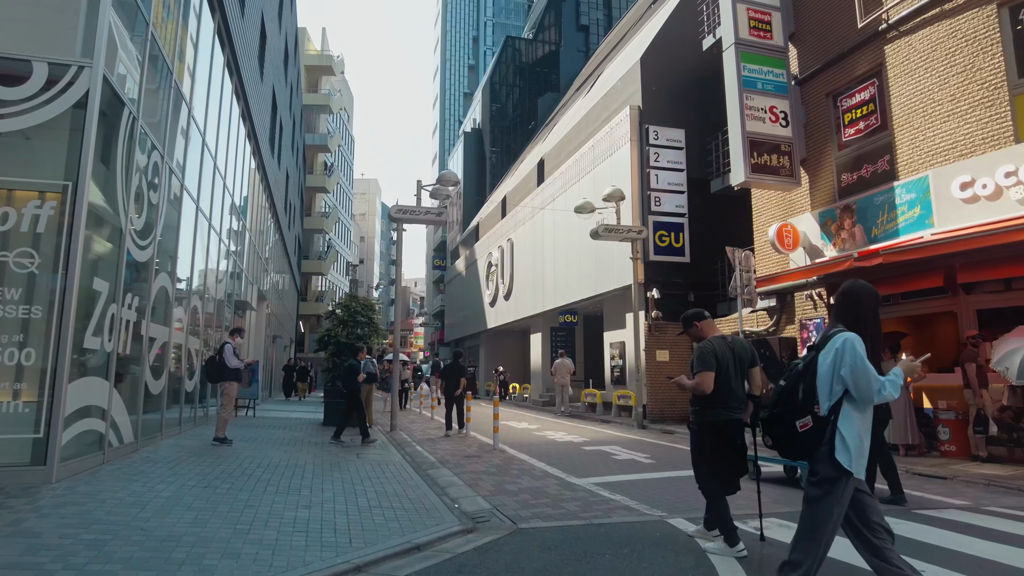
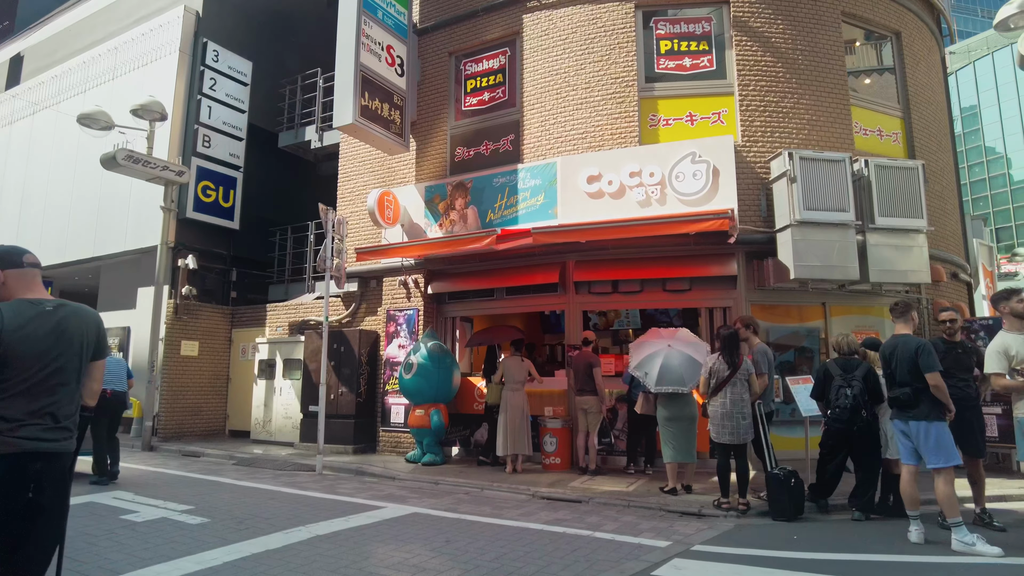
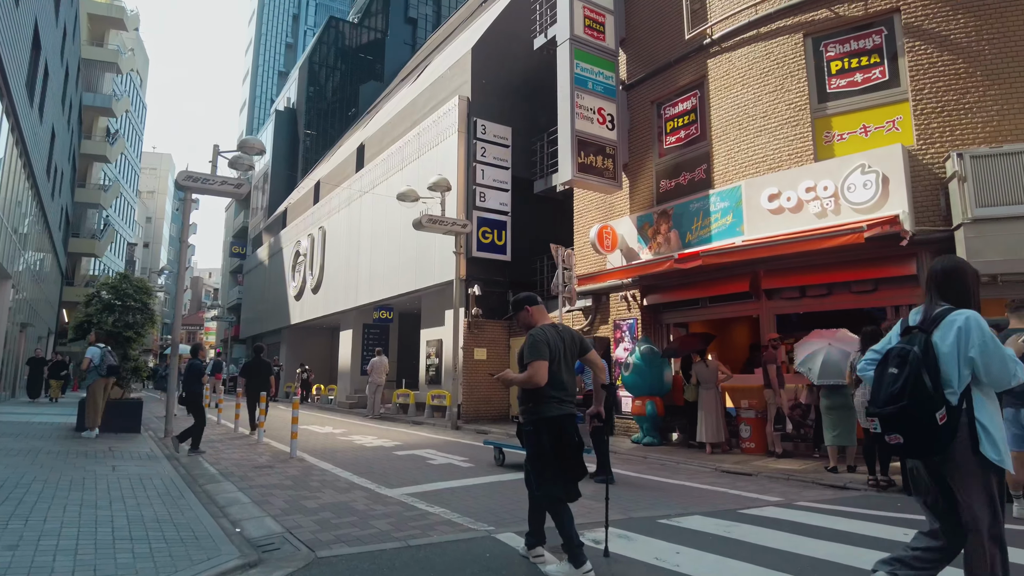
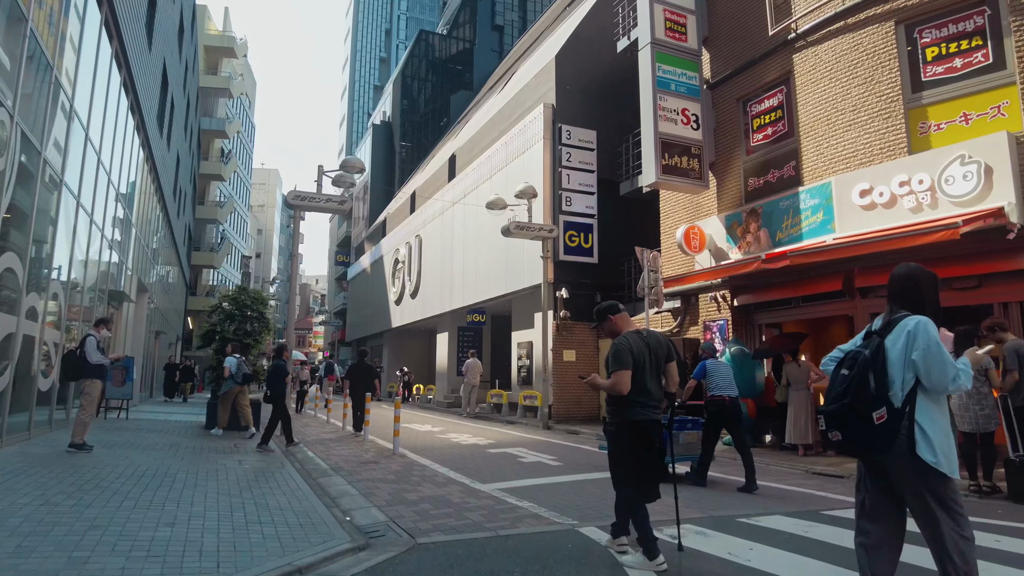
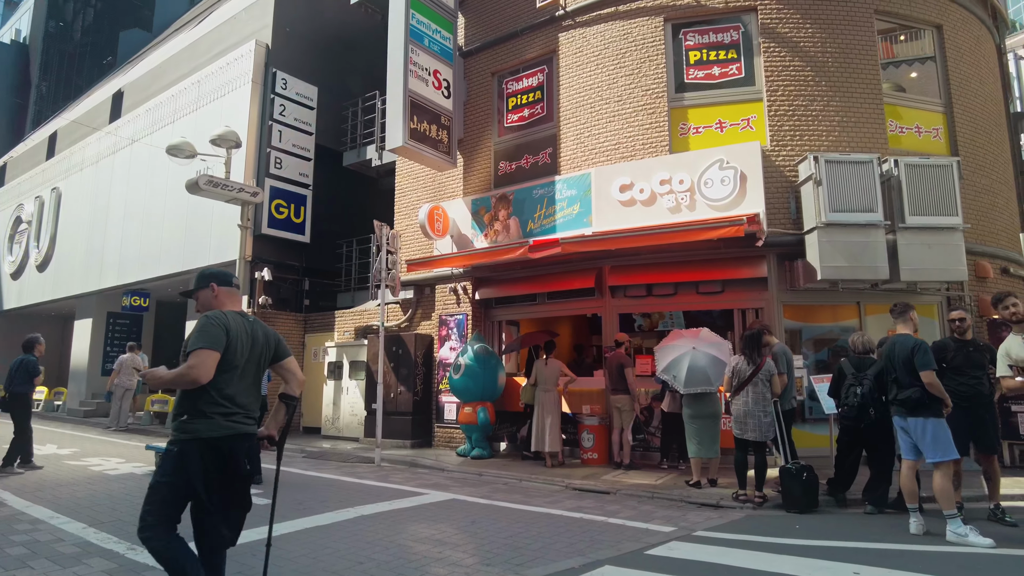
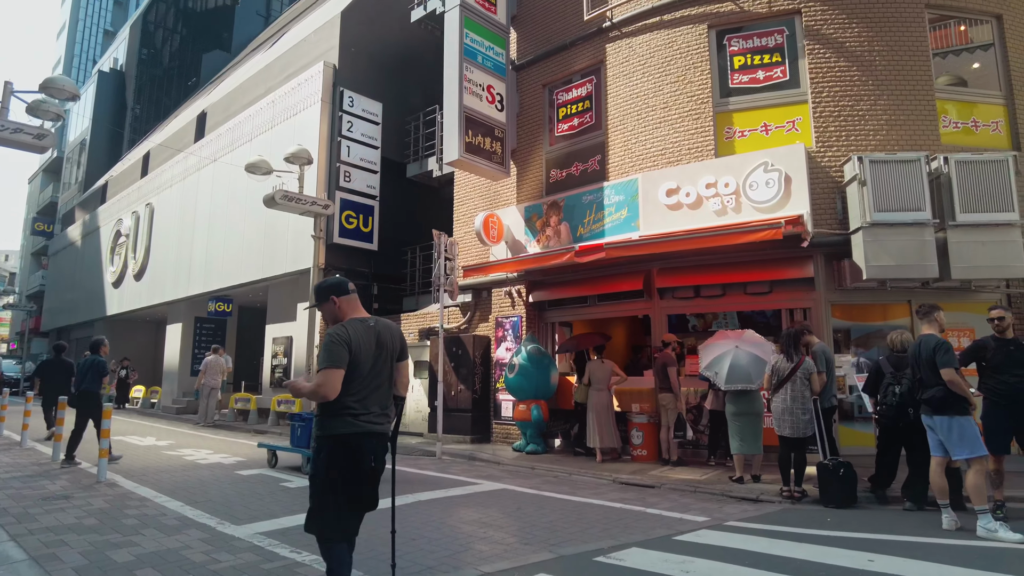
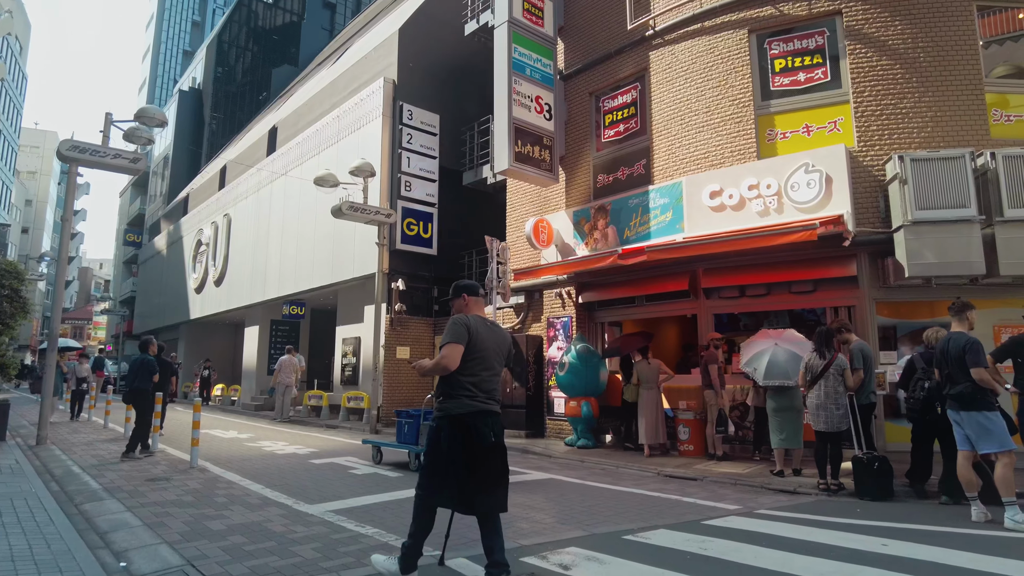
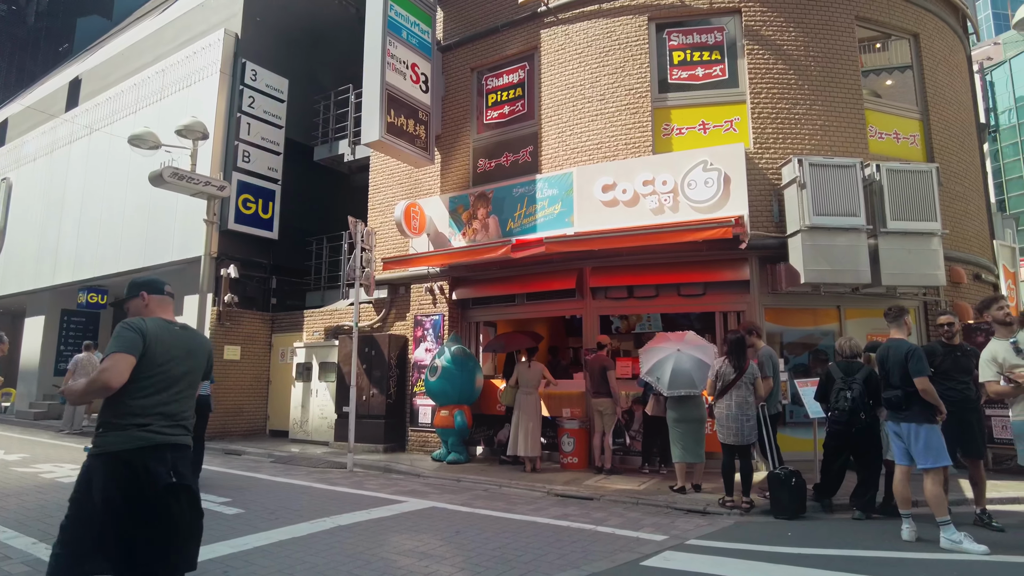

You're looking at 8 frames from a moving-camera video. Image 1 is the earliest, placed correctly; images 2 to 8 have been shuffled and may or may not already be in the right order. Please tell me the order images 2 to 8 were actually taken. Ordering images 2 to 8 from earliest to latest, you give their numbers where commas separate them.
4, 3, 7, 6, 5, 8, 2
